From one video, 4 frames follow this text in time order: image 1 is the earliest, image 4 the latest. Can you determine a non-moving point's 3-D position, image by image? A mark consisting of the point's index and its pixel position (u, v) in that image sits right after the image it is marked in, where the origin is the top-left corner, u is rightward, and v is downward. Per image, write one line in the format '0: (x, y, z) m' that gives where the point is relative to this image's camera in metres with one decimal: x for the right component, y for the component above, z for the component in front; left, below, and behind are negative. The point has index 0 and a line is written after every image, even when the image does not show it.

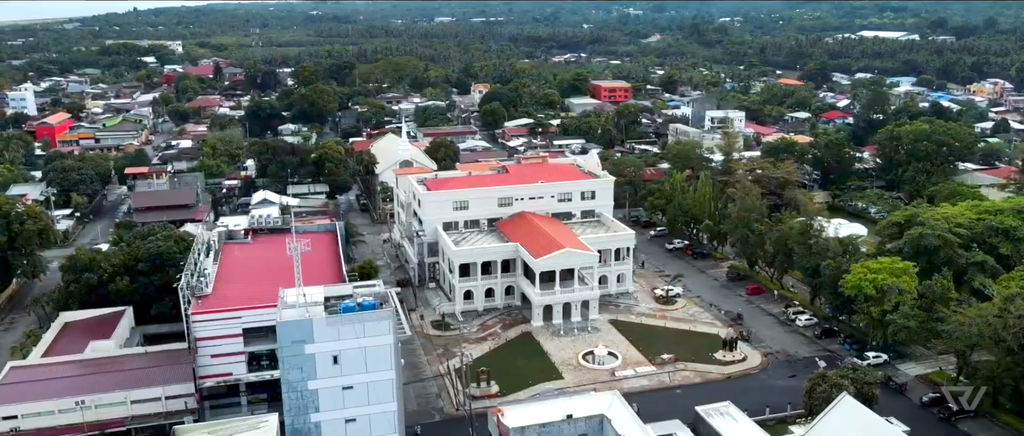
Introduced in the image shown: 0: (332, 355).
0: (-4.3, -3.3, +18.8) m
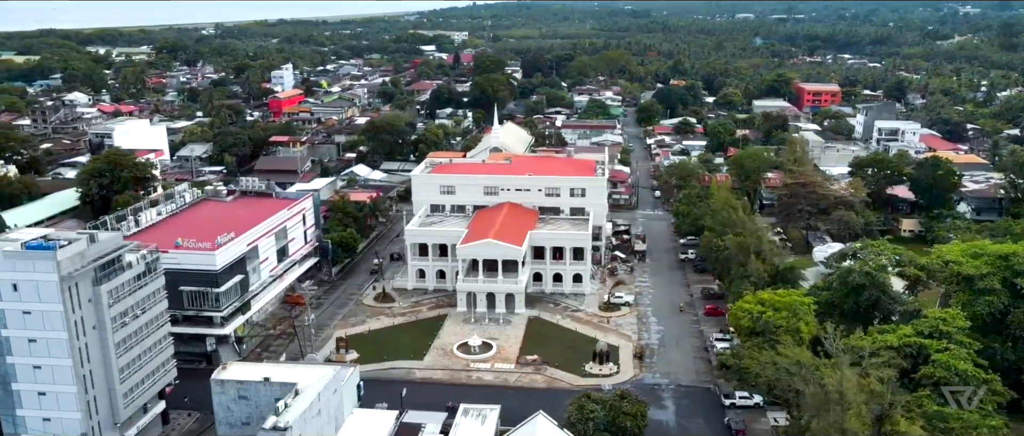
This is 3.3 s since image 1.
0: (-14.4, -1.9, +22.6) m
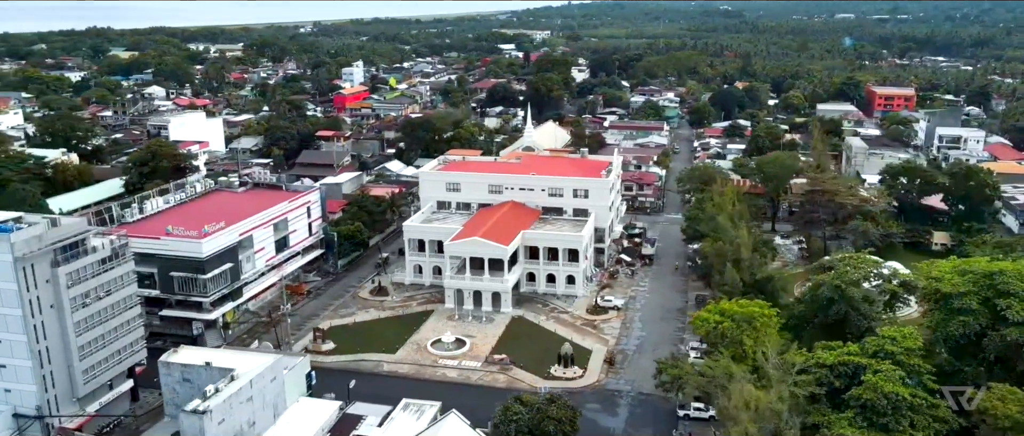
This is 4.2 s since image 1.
0: (-16.6, -1.3, +24.2) m
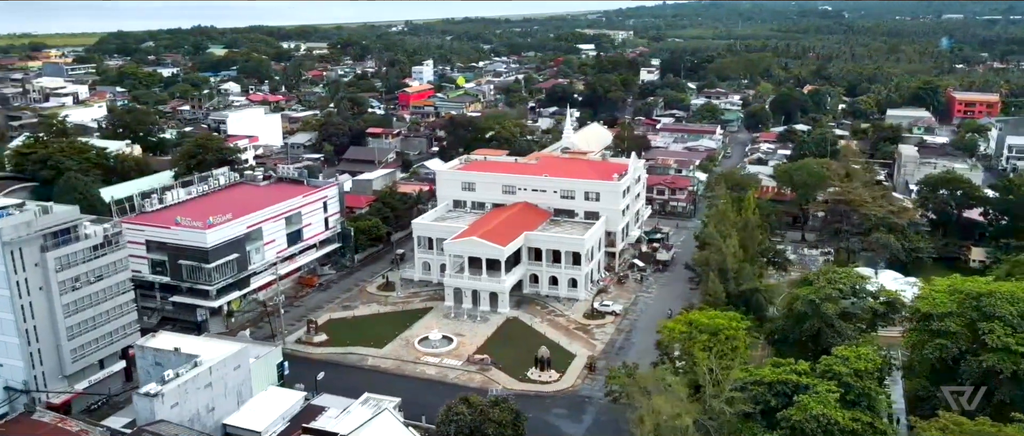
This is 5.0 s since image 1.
0: (-18.0, -0.8, +26.1) m
